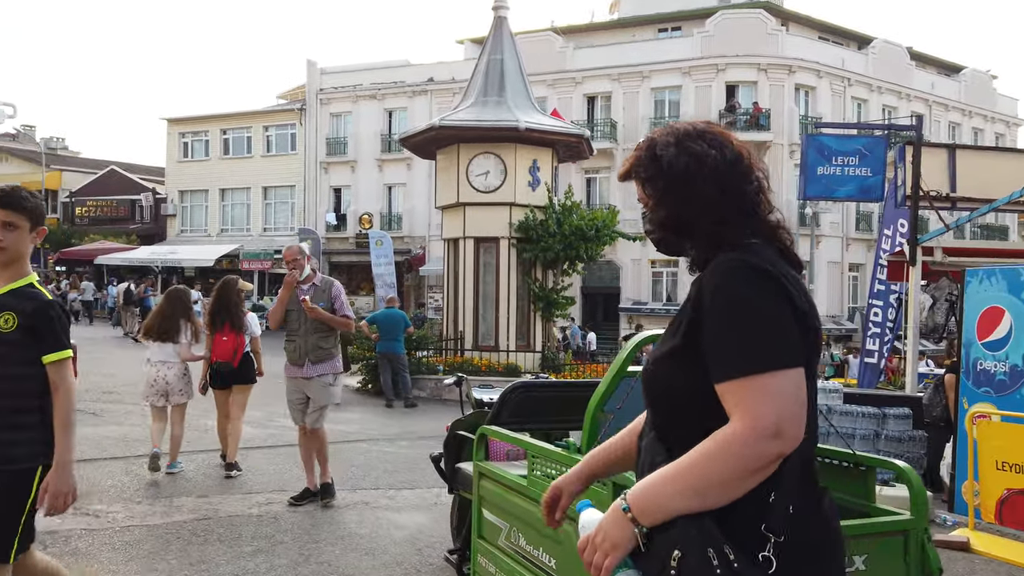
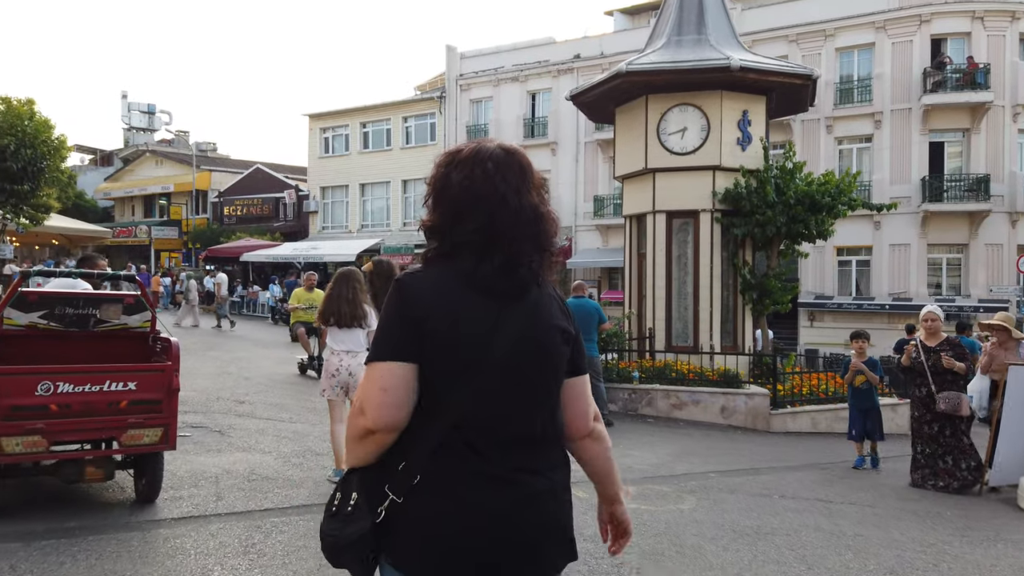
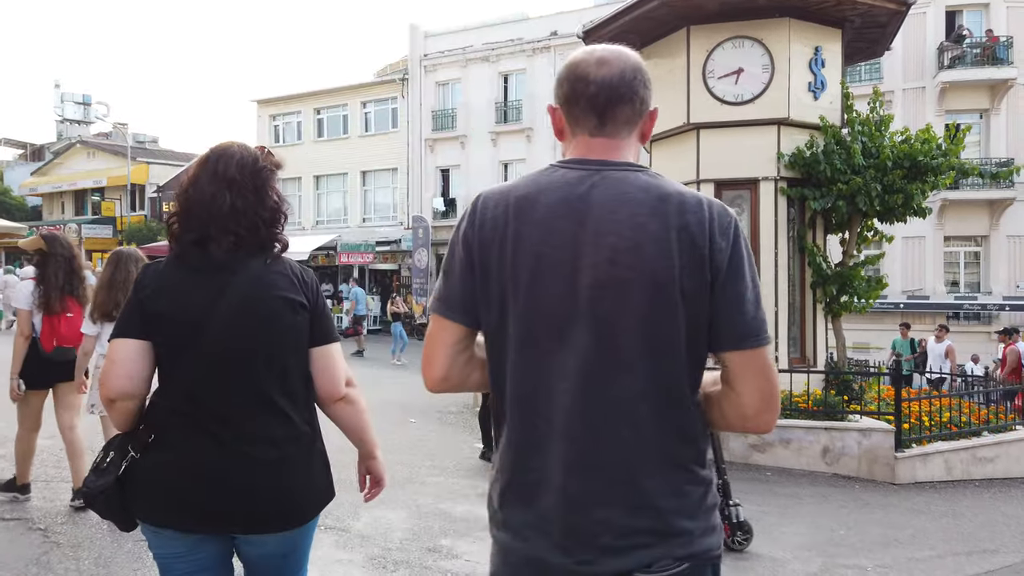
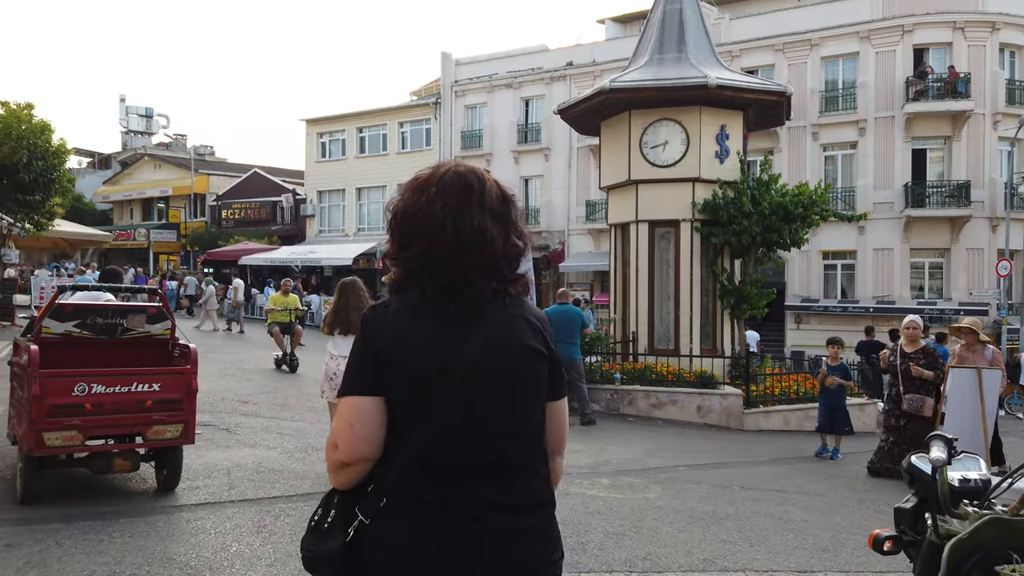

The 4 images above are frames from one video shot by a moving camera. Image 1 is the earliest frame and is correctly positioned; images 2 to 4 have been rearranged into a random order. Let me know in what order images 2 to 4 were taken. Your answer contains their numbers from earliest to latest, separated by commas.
4, 2, 3
